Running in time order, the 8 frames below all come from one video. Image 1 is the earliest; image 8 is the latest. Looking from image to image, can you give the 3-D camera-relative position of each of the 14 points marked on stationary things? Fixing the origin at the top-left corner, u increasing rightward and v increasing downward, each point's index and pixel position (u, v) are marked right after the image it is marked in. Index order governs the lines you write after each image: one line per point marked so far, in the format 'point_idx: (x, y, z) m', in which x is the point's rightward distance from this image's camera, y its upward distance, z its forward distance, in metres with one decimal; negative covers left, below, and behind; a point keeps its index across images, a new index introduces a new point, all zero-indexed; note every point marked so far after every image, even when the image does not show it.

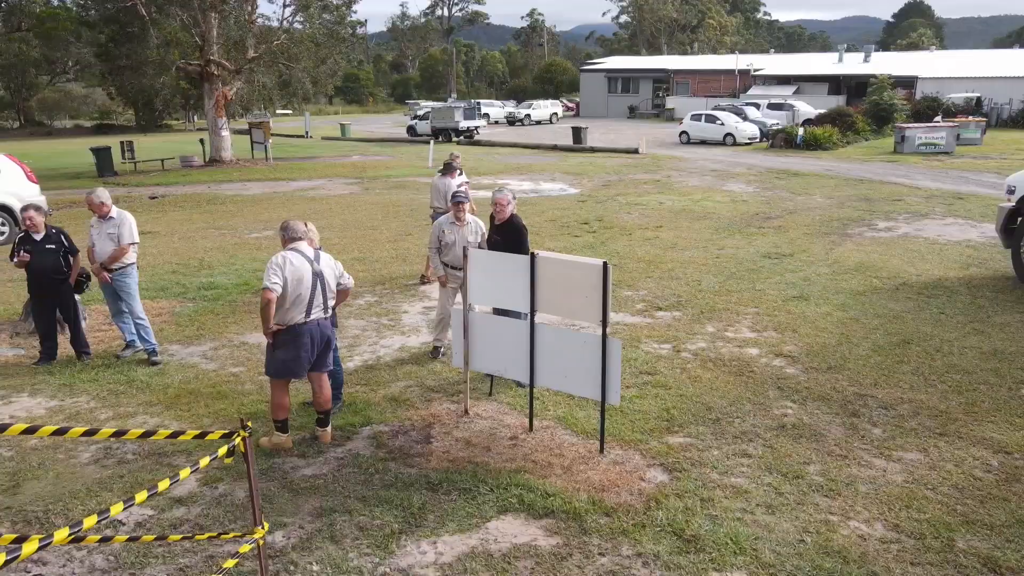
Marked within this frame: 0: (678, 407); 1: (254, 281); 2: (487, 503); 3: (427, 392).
0: (+1.0, -0.7, +5.6) m
1: (-2.8, +0.1, +10.1) m
2: (-0.1, -1.0, +4.3) m
3: (-0.5, -0.7, +6.1) m
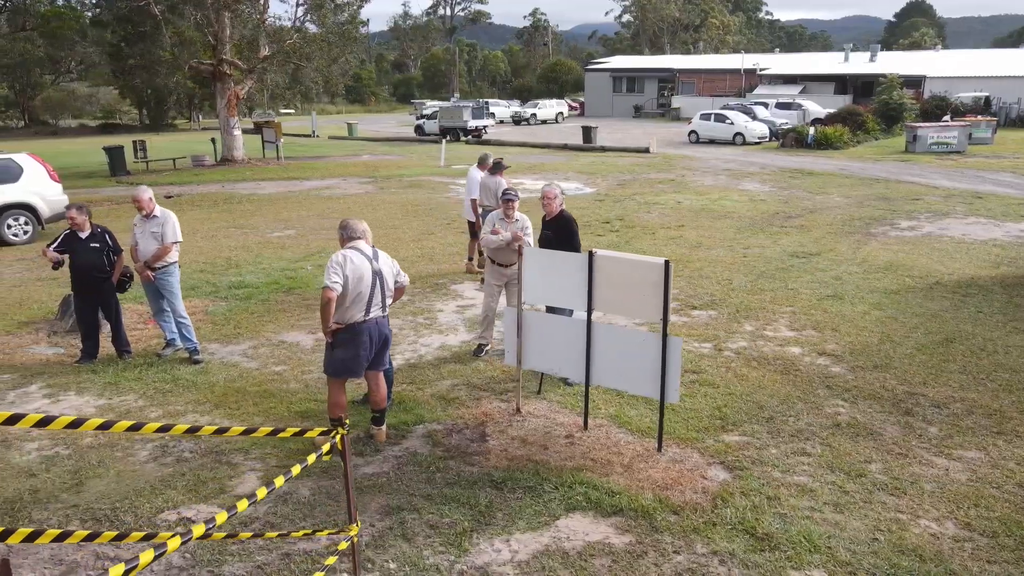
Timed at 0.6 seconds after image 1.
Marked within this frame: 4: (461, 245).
0: (+1.3, -0.7, +5.6) m
1: (-2.5, +0.1, +10.1) m
2: (+0.2, -1.0, +4.3) m
3: (-0.2, -0.7, +6.1) m
4: (-0.7, +0.6, +12.4) m
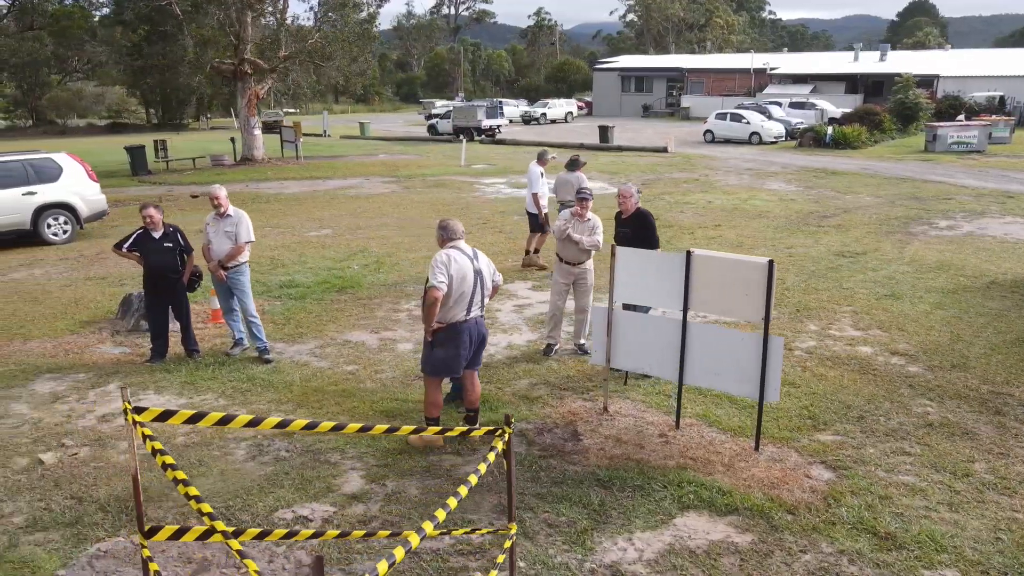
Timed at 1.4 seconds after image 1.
0: (+1.9, -0.7, +5.6) m
1: (-2.0, +0.1, +10.1) m
2: (+0.7, -1.0, +4.3) m
3: (+0.3, -0.7, +6.1) m
4: (-0.1, +0.6, +12.4) m
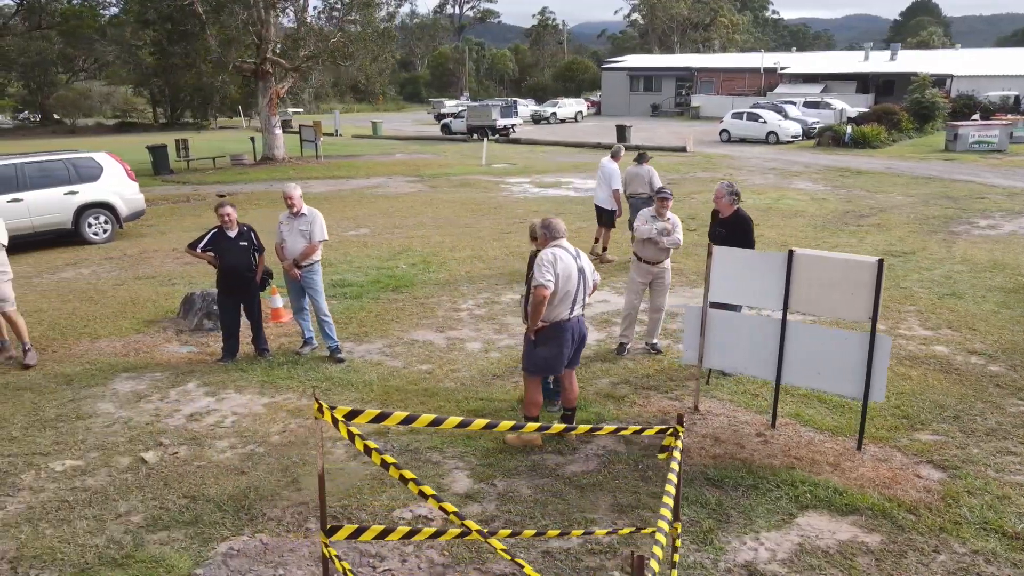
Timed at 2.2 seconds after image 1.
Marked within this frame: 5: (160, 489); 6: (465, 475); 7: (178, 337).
0: (+2.4, -0.7, +5.6) m
1: (-1.4, +0.1, +10.1) m
2: (+1.3, -1.0, +4.3) m
3: (+0.9, -0.7, +6.1) m
4: (+0.5, +0.6, +12.4) m
5: (-1.8, -1.0, +4.5) m
6: (-0.2, -1.0, +4.7) m
7: (-2.9, -0.4, +7.8) m
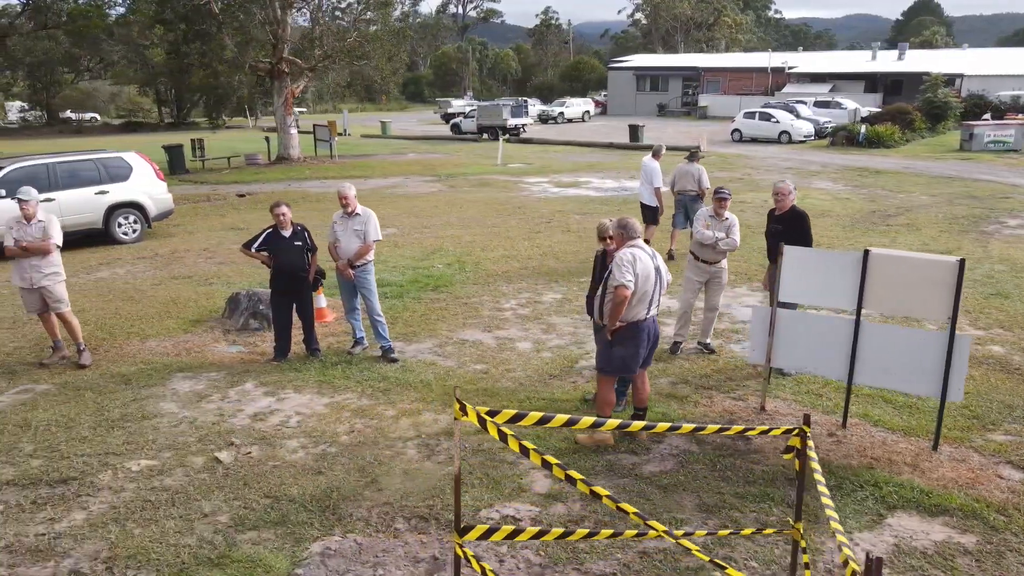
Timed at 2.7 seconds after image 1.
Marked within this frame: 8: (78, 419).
0: (+2.8, -0.7, +5.6) m
1: (-1.0, +0.1, +10.1) m
2: (+1.7, -1.0, +4.3) m
3: (+1.3, -0.7, +6.1) m
4: (+0.9, +0.6, +12.4) m
5: (-1.4, -1.0, +4.5) m
6: (+0.2, -1.0, +4.7) m
7: (-2.5, -0.4, +7.8) m
8: (-2.7, -0.8, +5.6) m
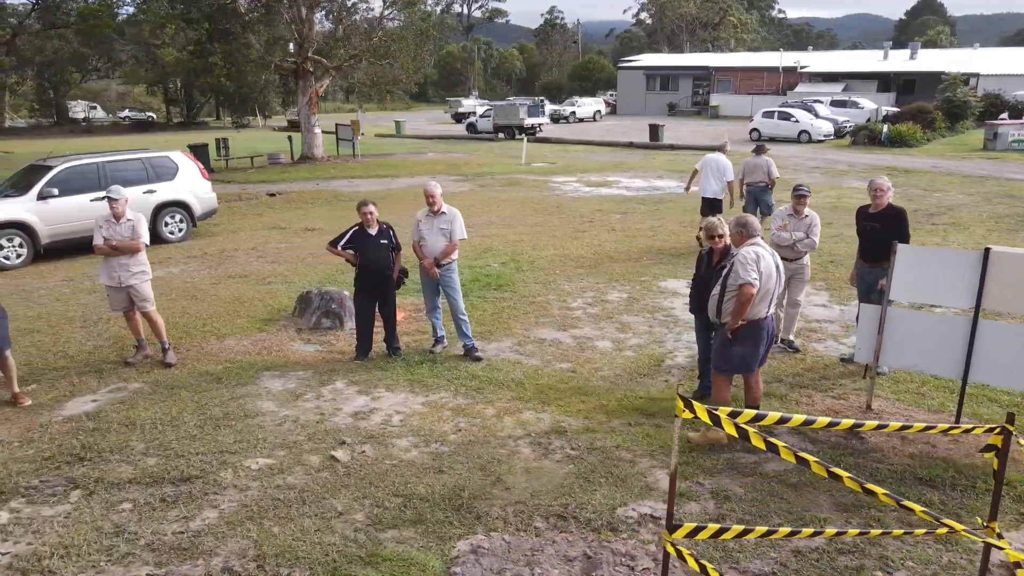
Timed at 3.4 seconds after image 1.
0: (+3.5, -0.7, +5.5) m
1: (-0.3, +0.1, +10.1) m
2: (+2.3, -1.0, +4.3) m
3: (+1.9, -0.7, +6.1) m
4: (+1.5, +0.6, +12.3) m
5: (-0.7, -1.0, +4.5) m
6: (+0.8, -1.0, +4.7) m
7: (-1.8, -0.4, +7.8) m
8: (-2.0, -0.8, +5.6) m
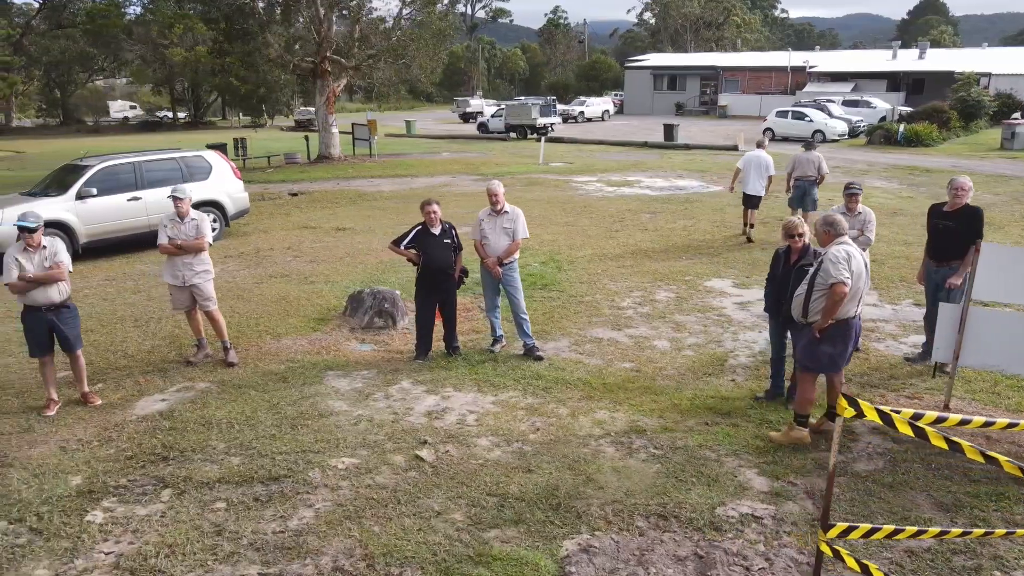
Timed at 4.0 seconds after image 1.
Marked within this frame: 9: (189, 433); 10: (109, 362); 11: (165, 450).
0: (+3.9, -0.7, +5.5) m
1: (+0.1, +0.1, +10.0) m
2: (+2.8, -1.0, +4.3) m
3: (+2.4, -0.7, +6.1) m
4: (+2.0, +0.6, +12.3) m
5: (-0.3, -1.0, +4.5) m
6: (+1.3, -1.0, +4.7) m
7: (-1.4, -0.4, +7.8) m
8: (-1.6, -0.8, +5.6) m
9: (-1.9, -0.9, +5.4) m
10: (-3.1, -0.6, +6.9) m
11: (-2.0, -0.9, +5.1) m
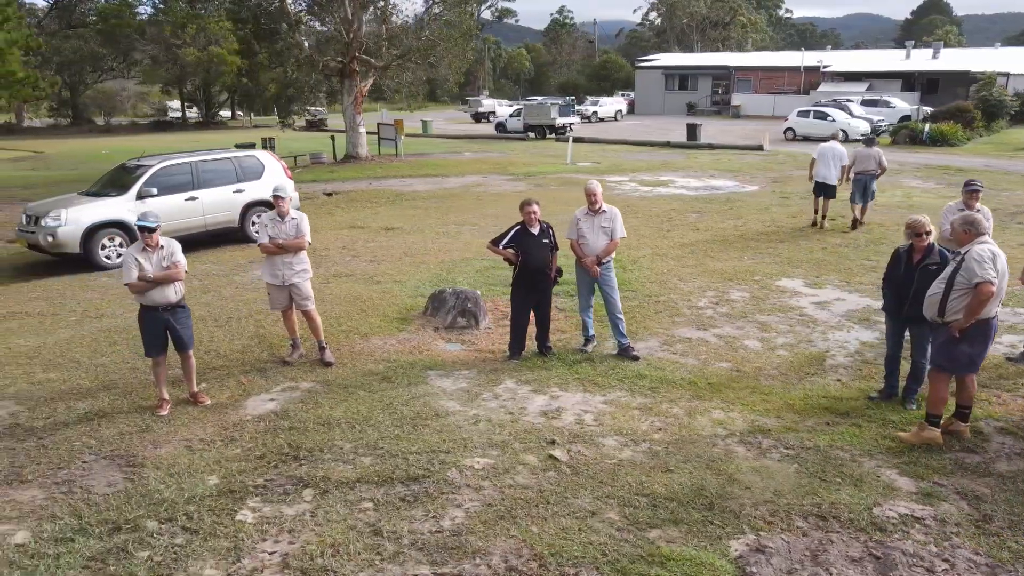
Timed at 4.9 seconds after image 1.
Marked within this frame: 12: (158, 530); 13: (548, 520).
0: (+4.7, -0.7, +5.5) m
1: (+0.9, +0.1, +10.0) m
2: (+3.5, -1.0, +4.2) m
3: (+3.1, -0.7, +6.0) m
4: (+2.8, +0.6, +12.3) m
5: (+0.5, -1.0, +4.5) m
6: (+2.0, -0.9, +4.7) m
7: (-0.6, -0.4, +7.8) m
8: (-0.9, -0.8, +5.6) m
9: (-1.2, -0.9, +5.4) m
10: (-2.3, -0.6, +6.9) m
11: (-1.2, -0.9, +5.1) m
12: (-1.6, -1.1, +4.2) m
13: (+0.1, -1.1, +4.2) m
